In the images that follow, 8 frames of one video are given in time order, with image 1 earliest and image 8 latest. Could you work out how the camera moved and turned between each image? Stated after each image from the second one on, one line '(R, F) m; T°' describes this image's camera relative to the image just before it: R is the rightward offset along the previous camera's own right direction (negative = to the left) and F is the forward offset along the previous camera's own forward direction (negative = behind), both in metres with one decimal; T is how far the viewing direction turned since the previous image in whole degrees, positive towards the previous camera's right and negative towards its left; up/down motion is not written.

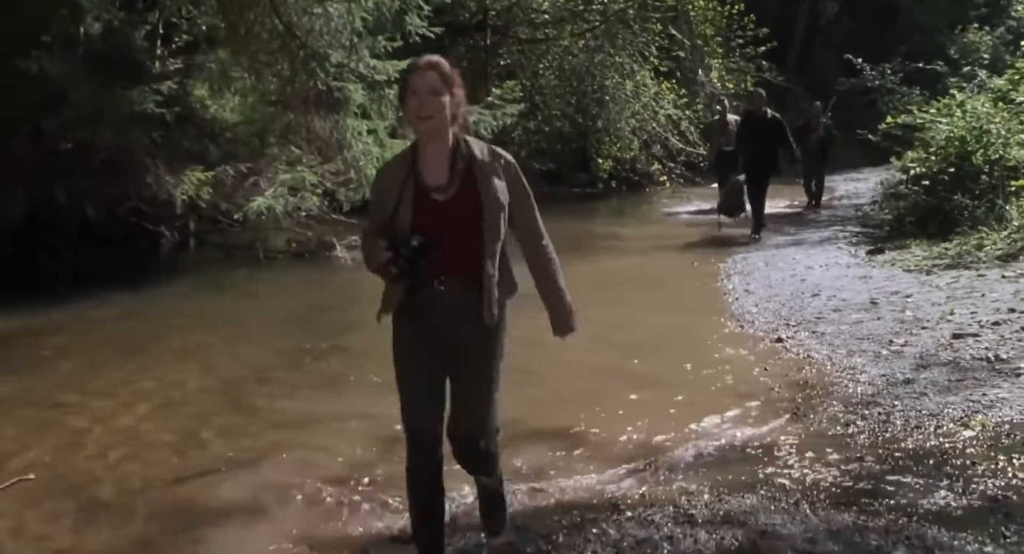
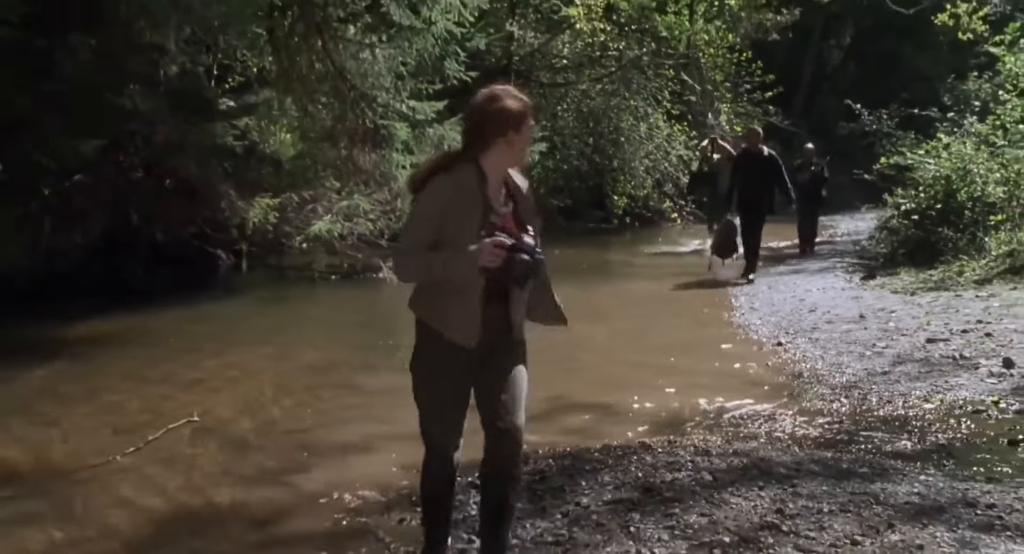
(-0.2, -1.5) m; 0°
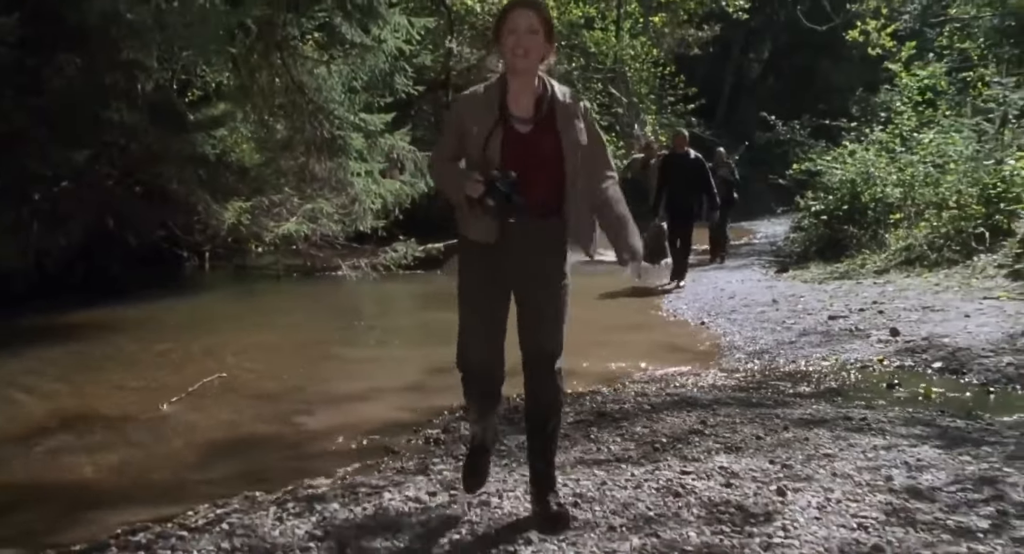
(-0.3, -1.5) m; +3°
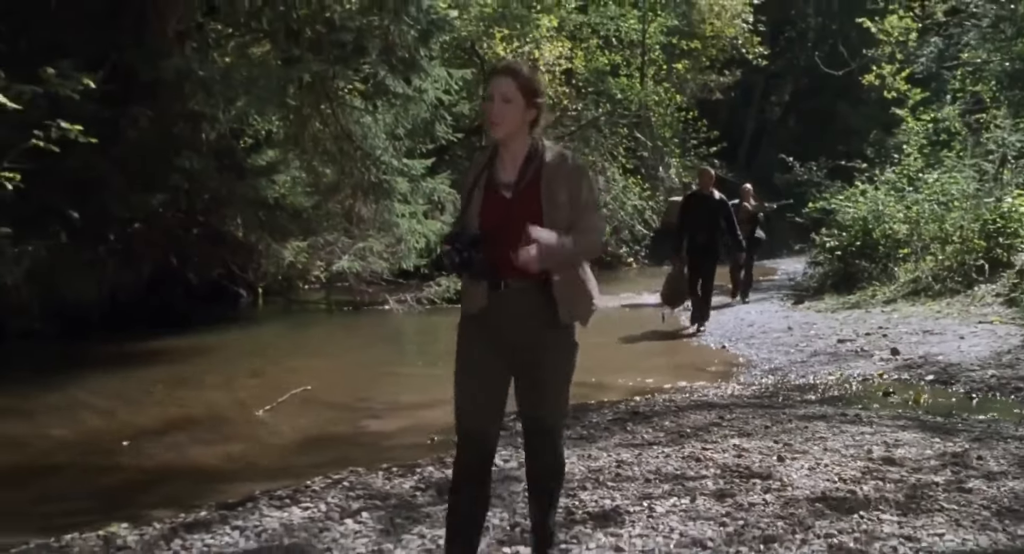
(-0.1, -1.2) m; -1°
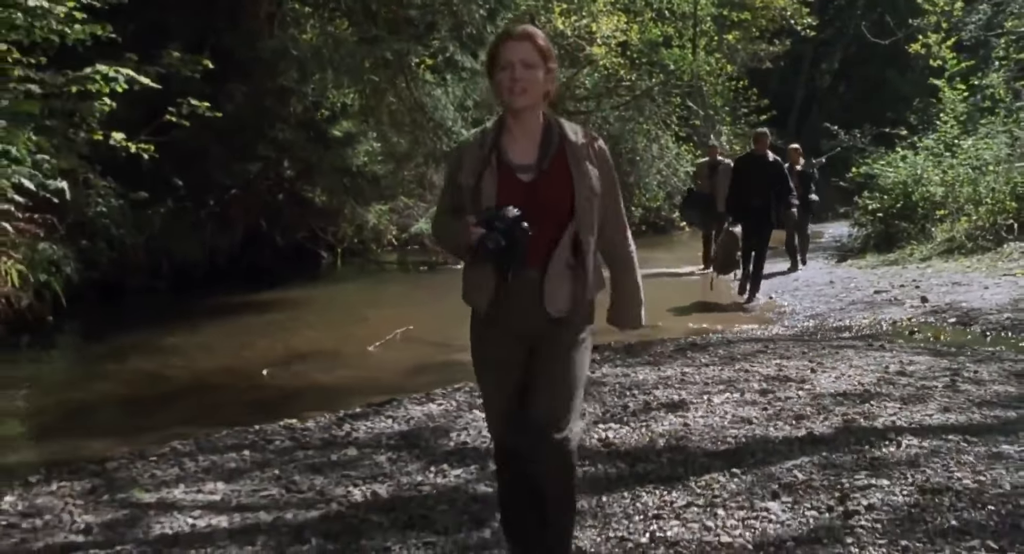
(-0.2, -1.5) m; -2°
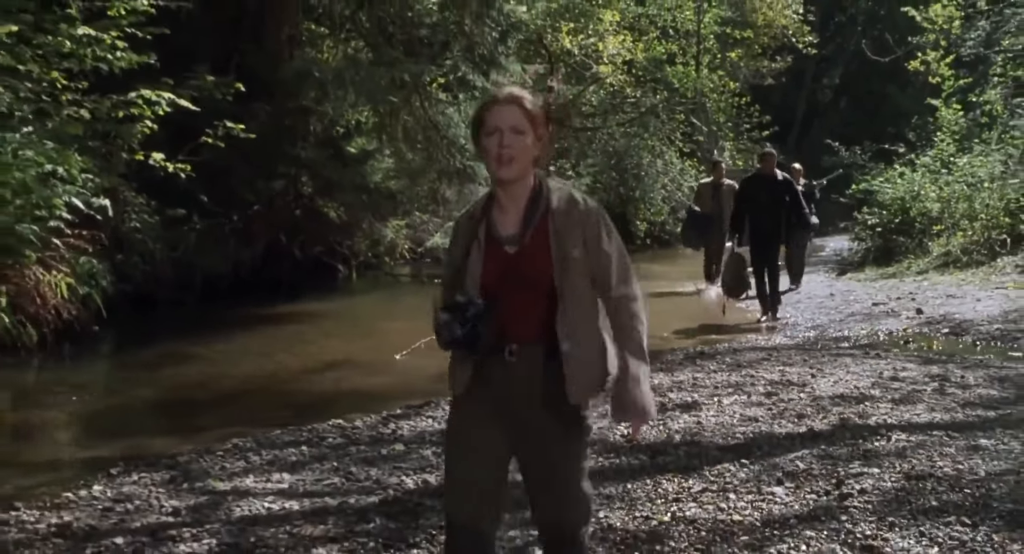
(-0.1, -0.7) m; 0°
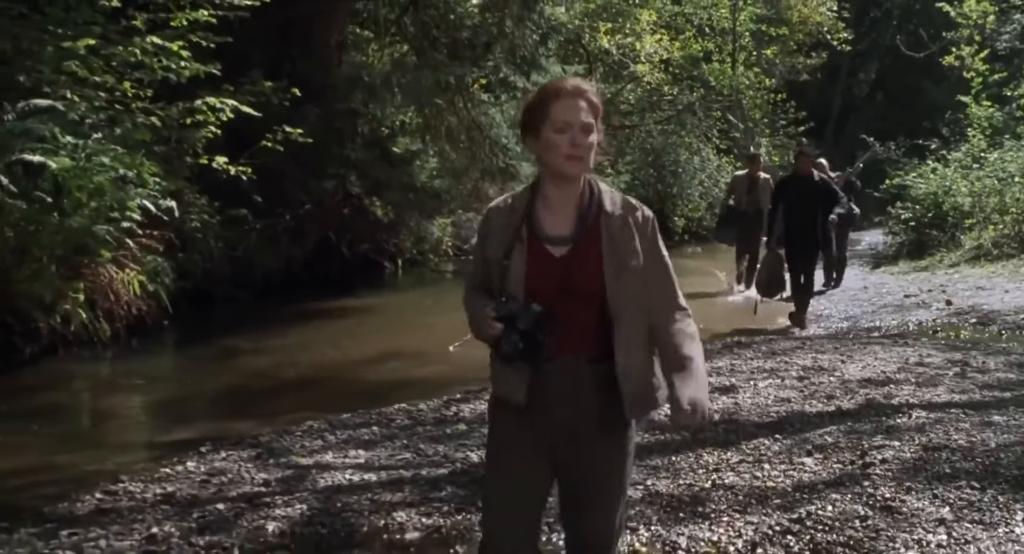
(-0.1, -0.6) m; -1°
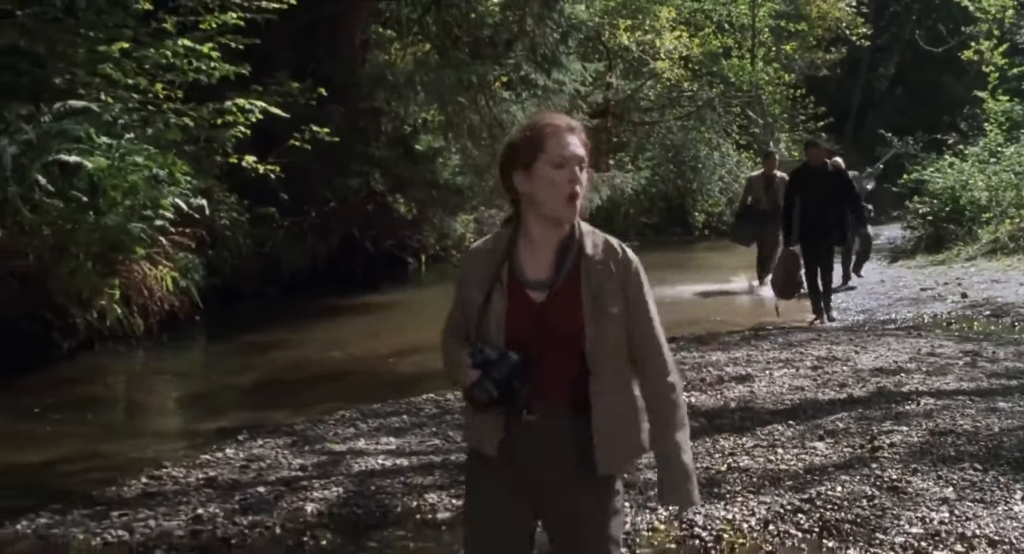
(0.0, -0.3) m; -1°
